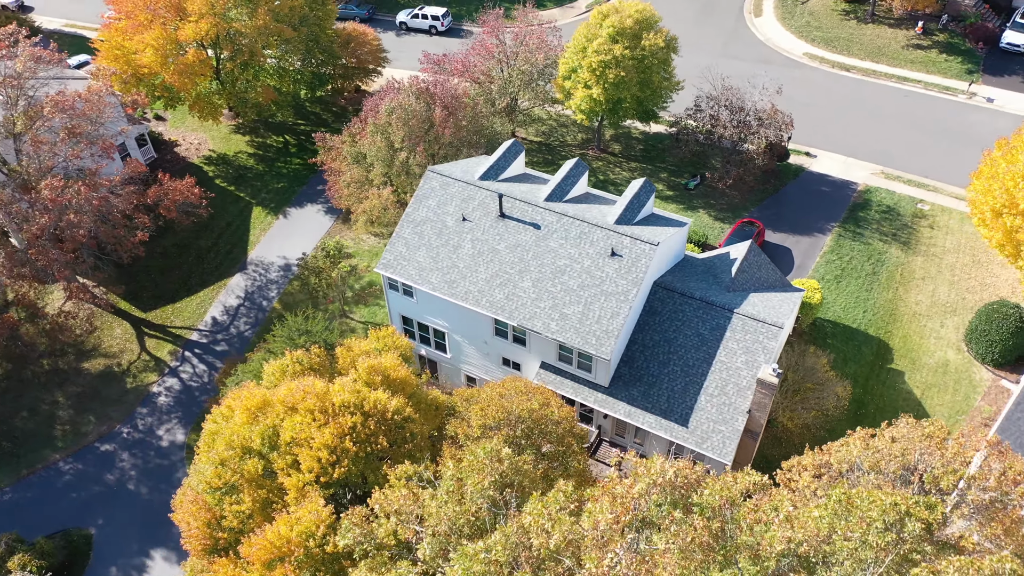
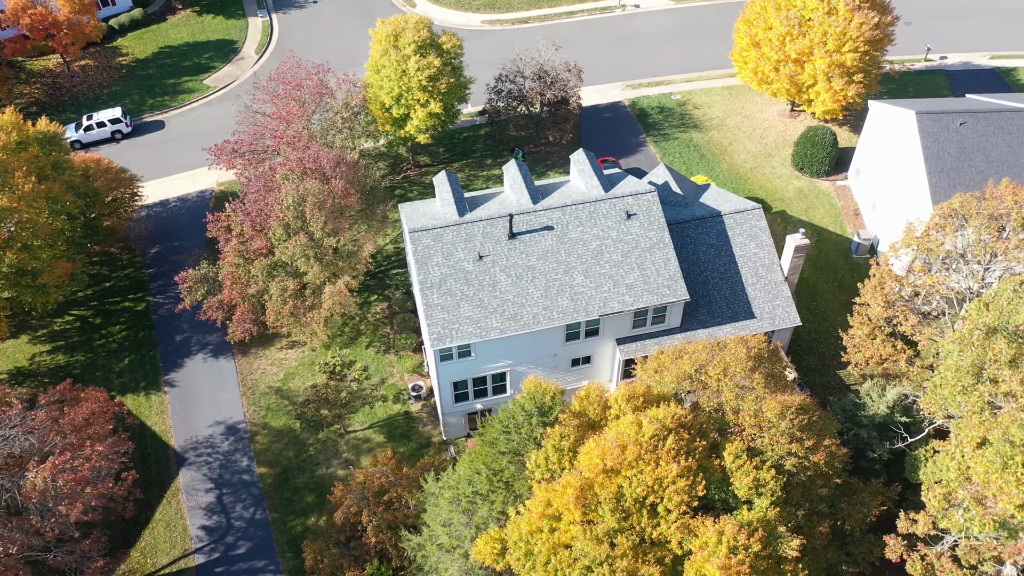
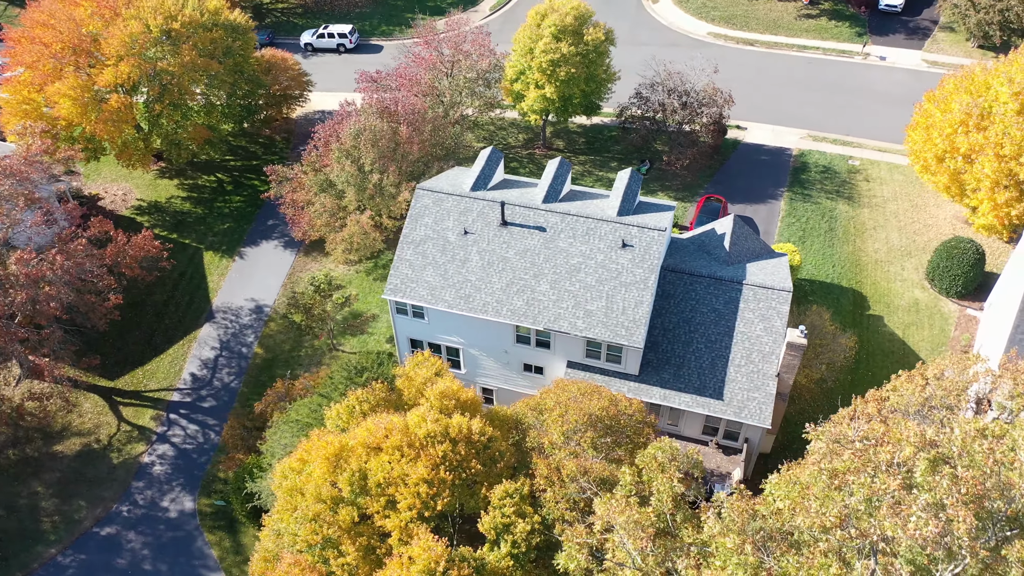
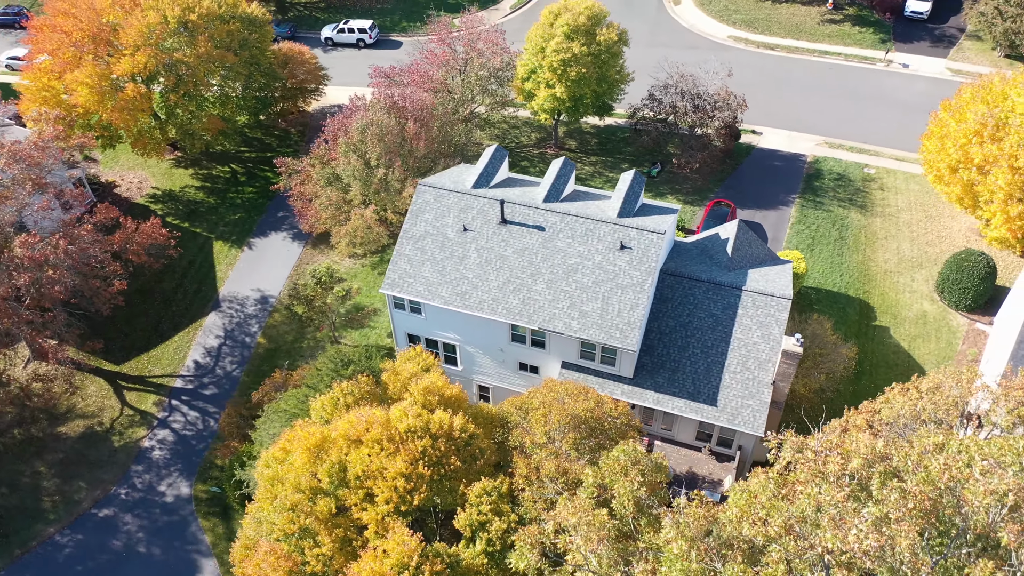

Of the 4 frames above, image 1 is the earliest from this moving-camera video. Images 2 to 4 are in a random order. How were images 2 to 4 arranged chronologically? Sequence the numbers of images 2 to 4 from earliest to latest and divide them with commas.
4, 3, 2
